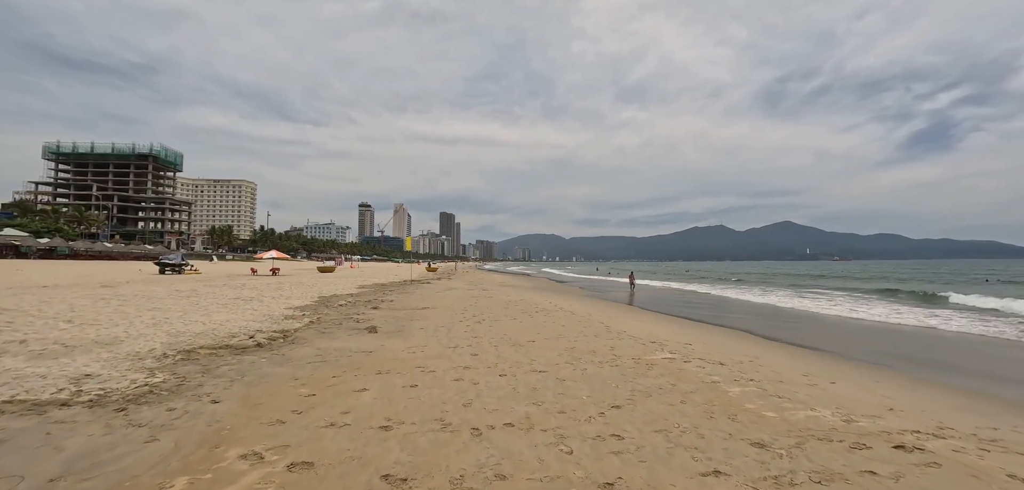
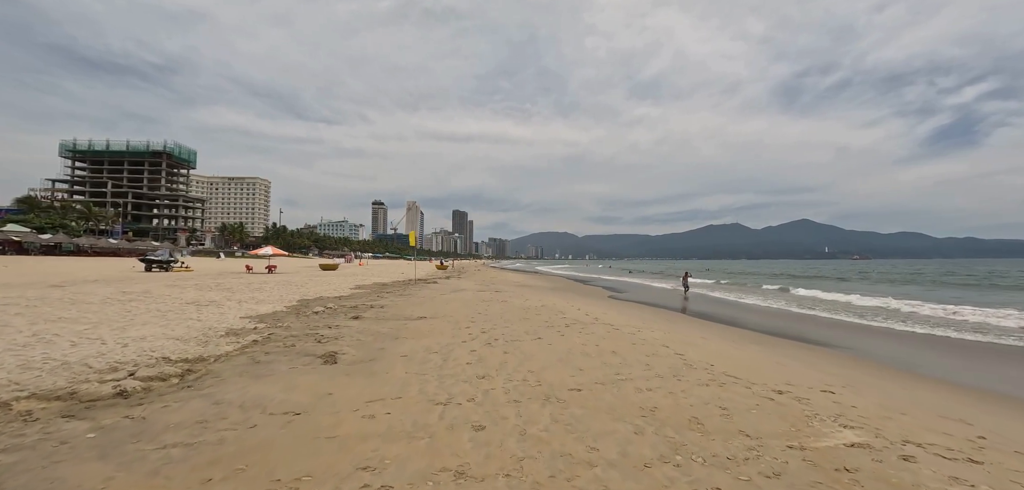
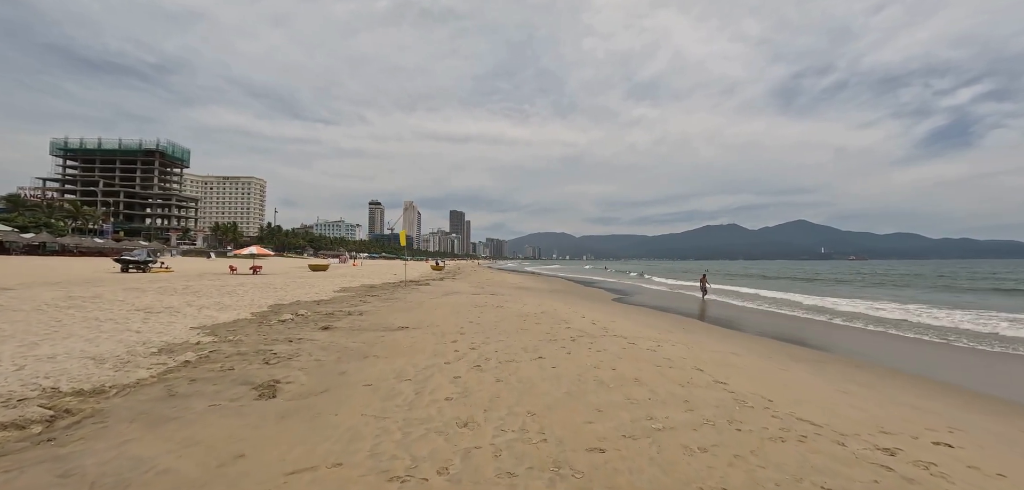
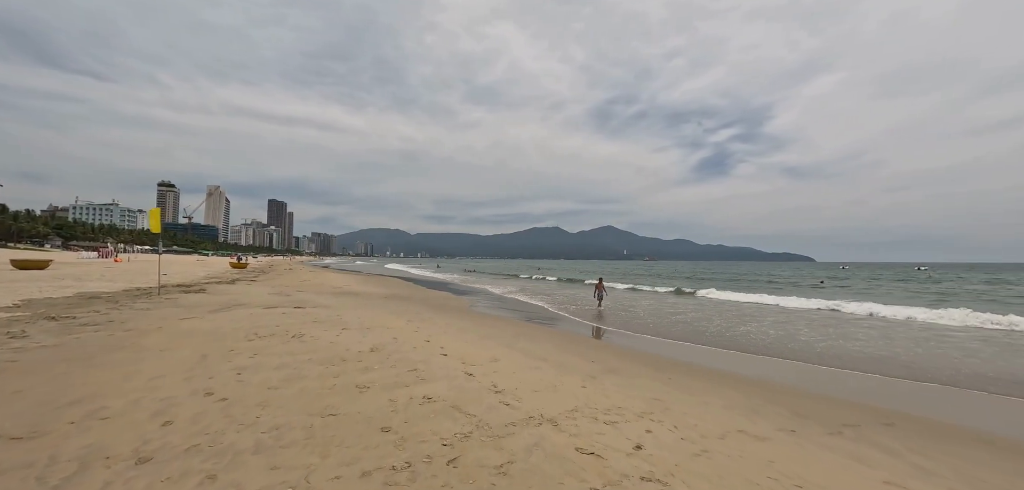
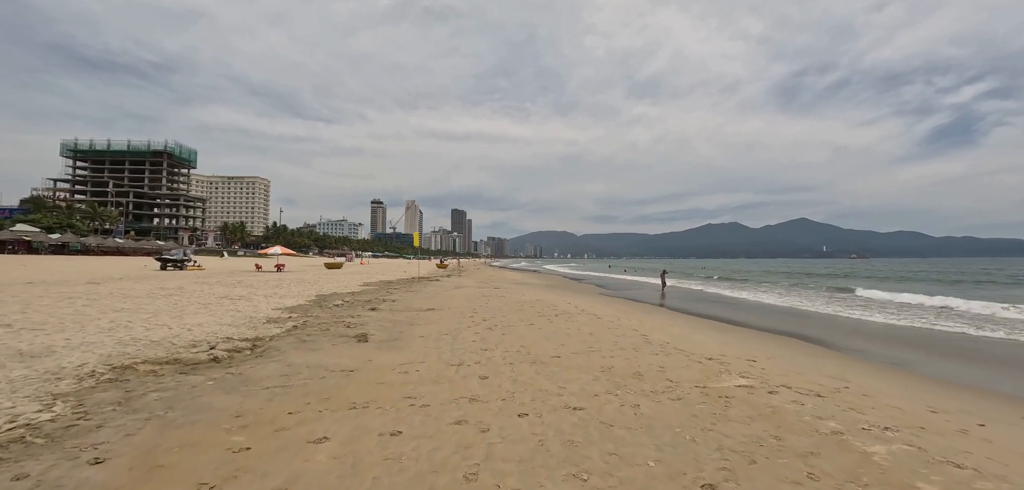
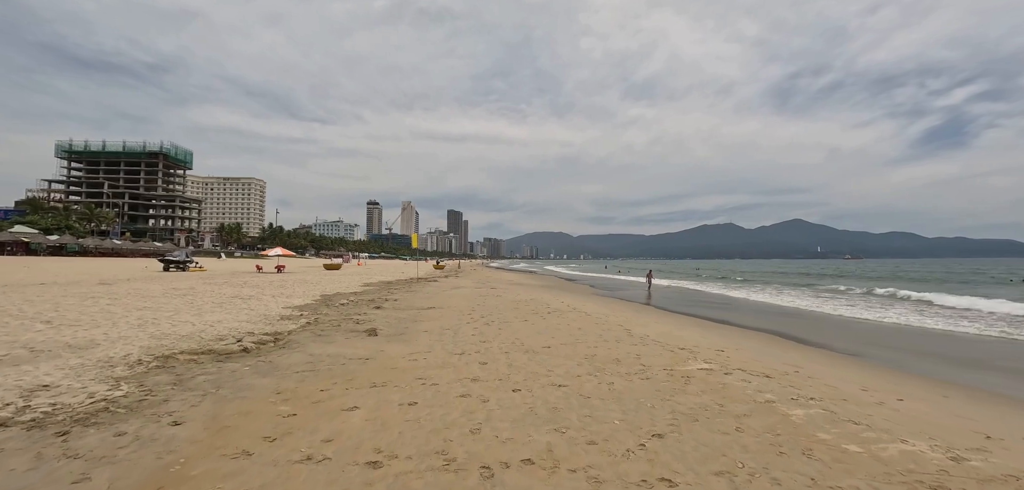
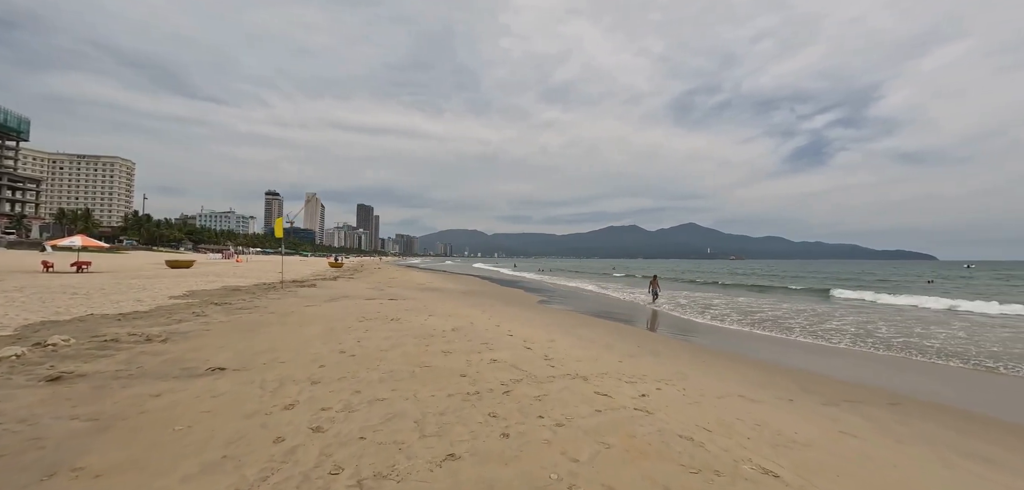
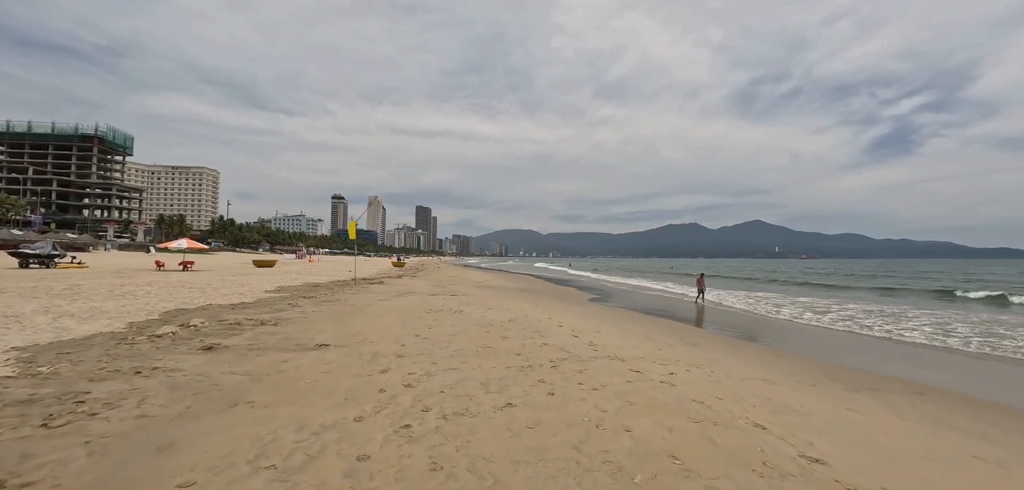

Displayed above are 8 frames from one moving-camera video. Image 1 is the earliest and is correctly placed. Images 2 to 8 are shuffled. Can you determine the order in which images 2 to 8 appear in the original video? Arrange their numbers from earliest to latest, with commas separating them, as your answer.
6, 5, 2, 3, 8, 7, 4
